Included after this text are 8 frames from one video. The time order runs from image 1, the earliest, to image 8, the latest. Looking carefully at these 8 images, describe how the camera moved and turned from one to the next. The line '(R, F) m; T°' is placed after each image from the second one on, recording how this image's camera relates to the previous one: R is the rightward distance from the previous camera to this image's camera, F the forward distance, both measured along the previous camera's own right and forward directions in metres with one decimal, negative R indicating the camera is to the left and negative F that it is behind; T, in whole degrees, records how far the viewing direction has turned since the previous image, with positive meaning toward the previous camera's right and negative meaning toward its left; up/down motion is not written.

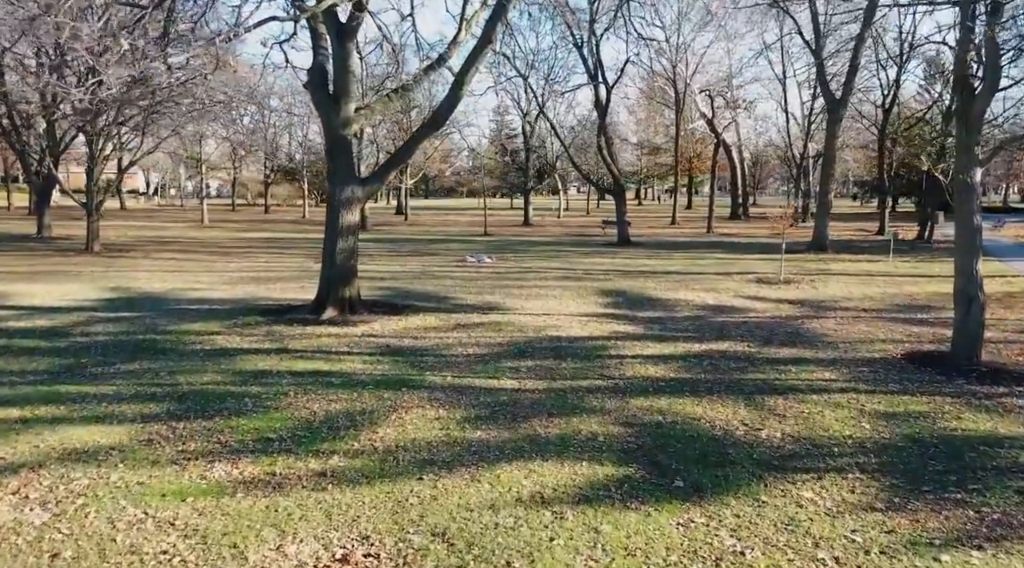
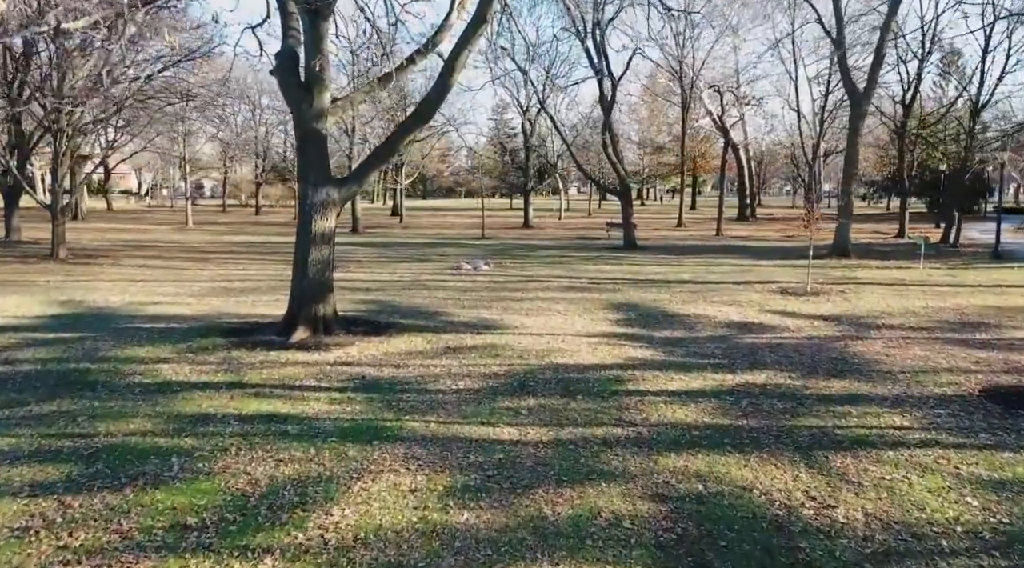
(0.0, +1.6) m; 0°
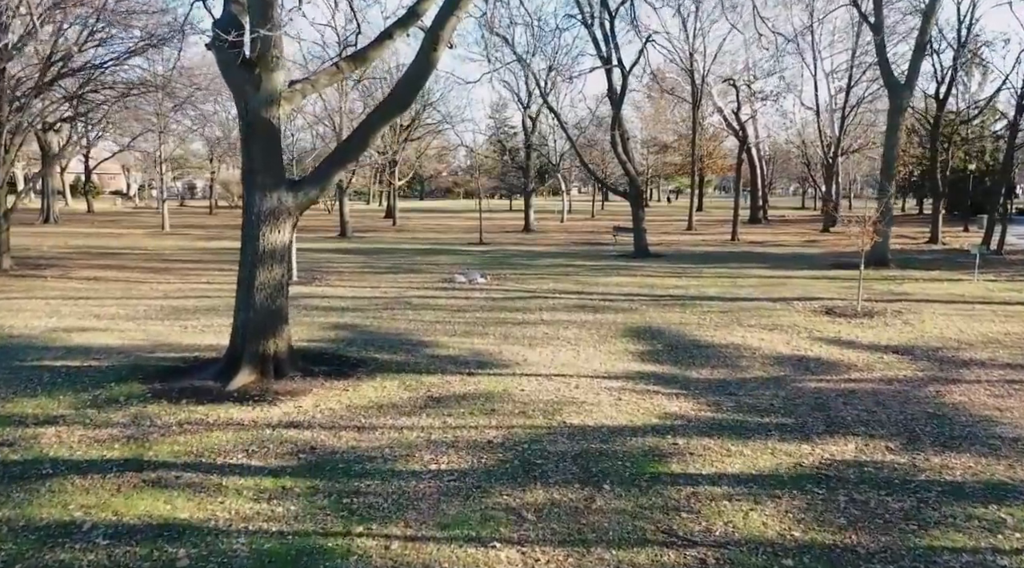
(0.0, +2.2) m; 0°
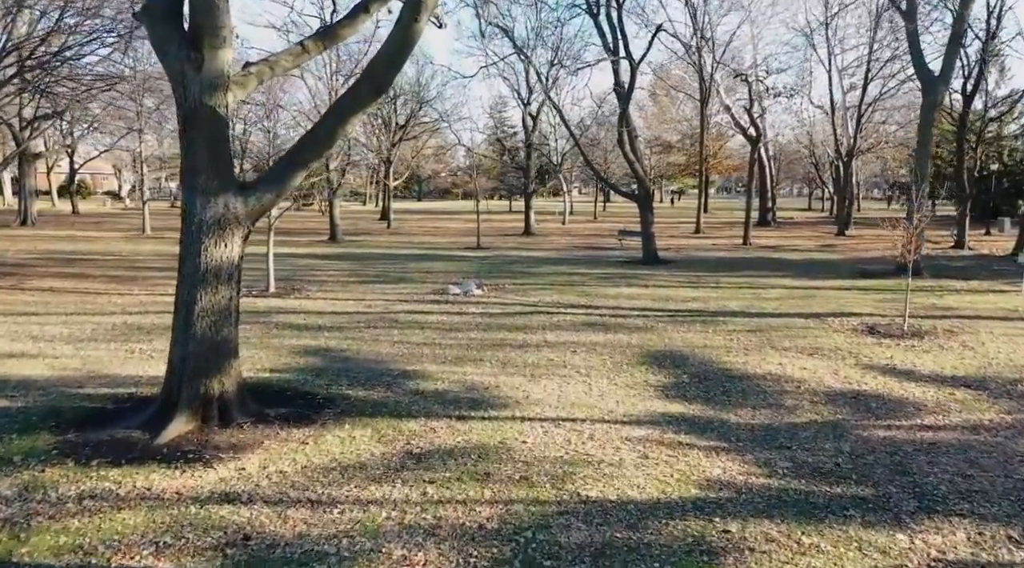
(0.0, +1.6) m; 0°
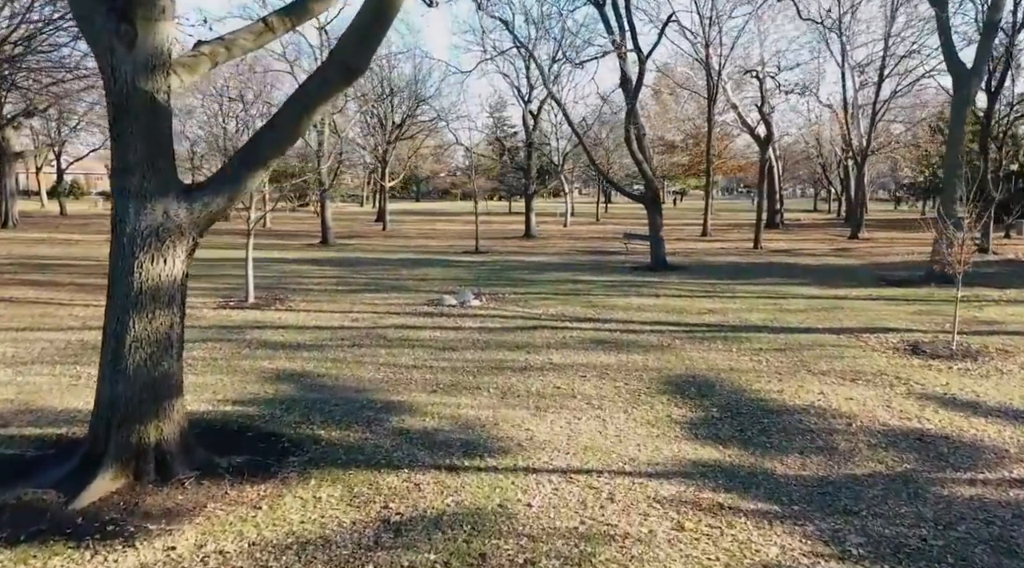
(0.0, +1.2) m; 0°
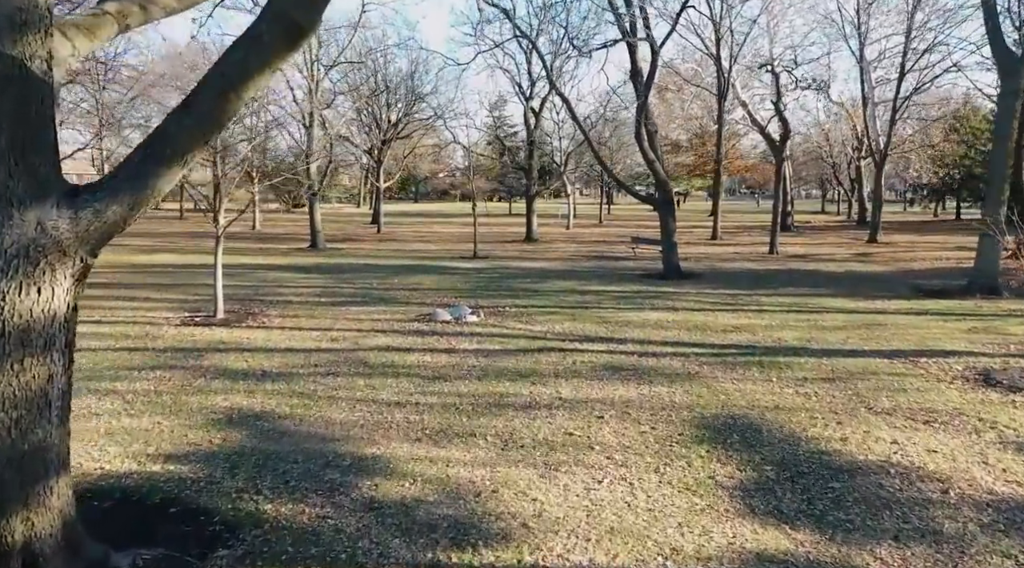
(0.0, +1.5) m; 0°
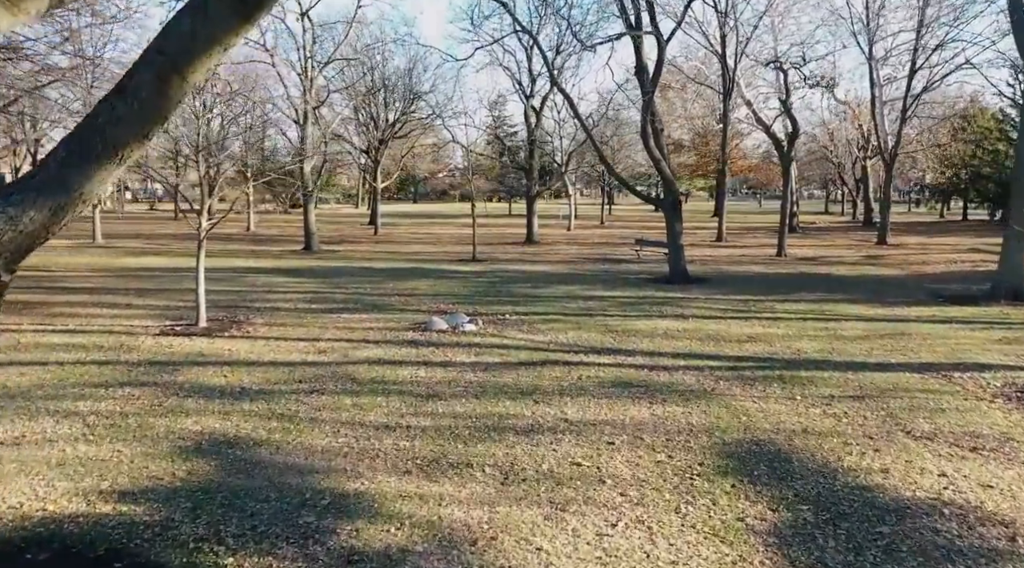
(0.0, +0.7) m; 0°
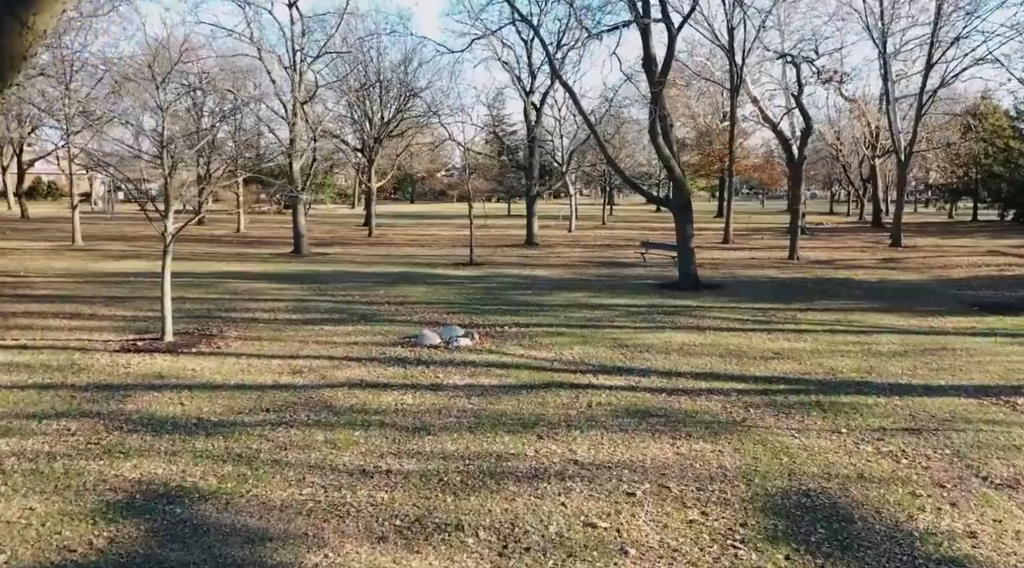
(0.0, +1.1) m; 0°
